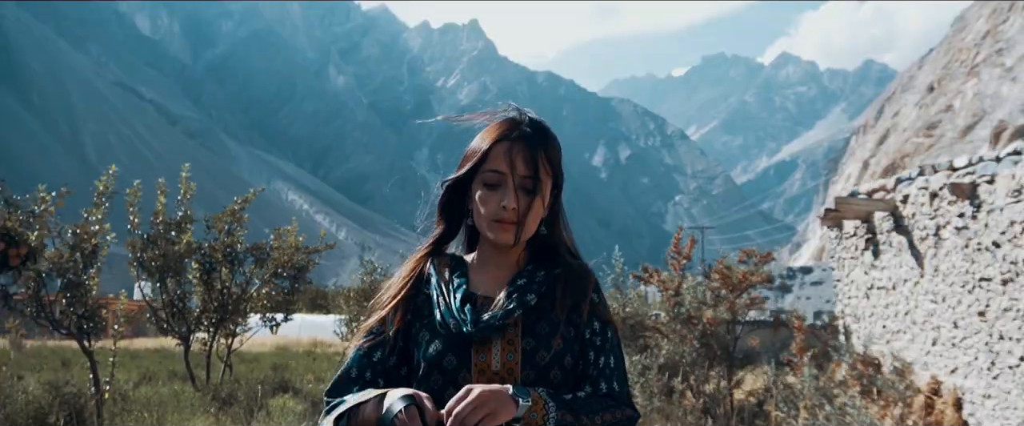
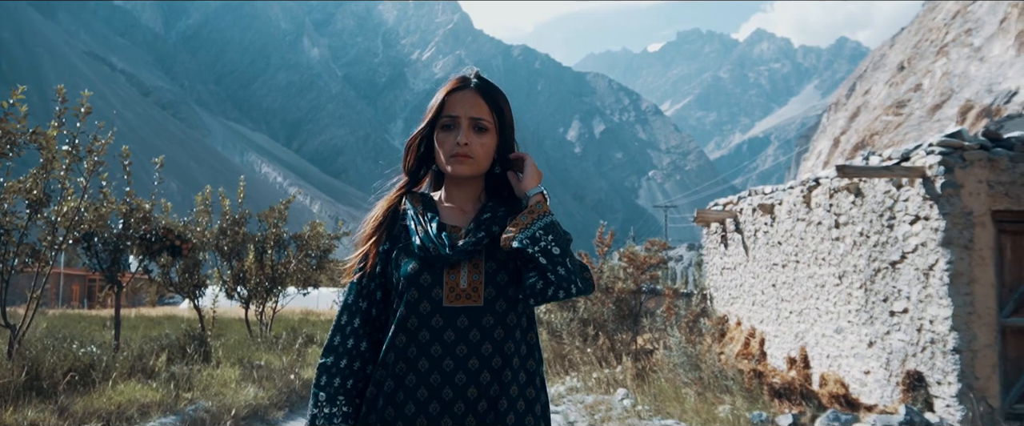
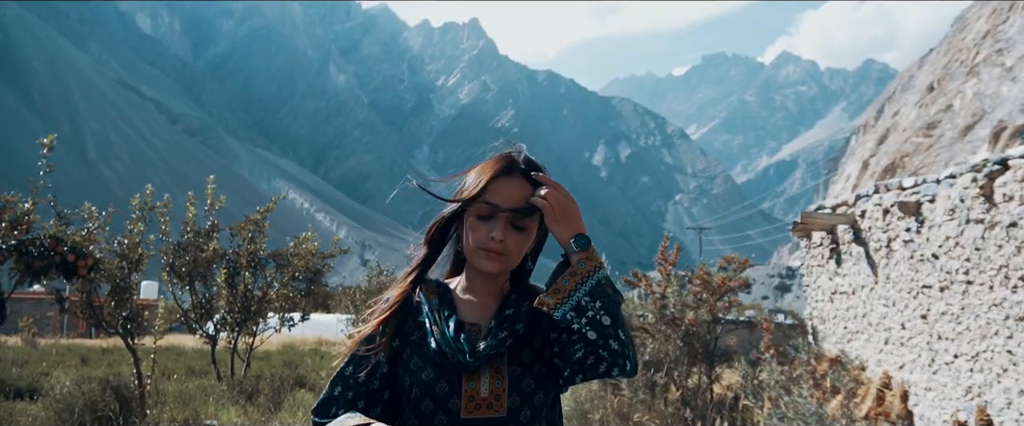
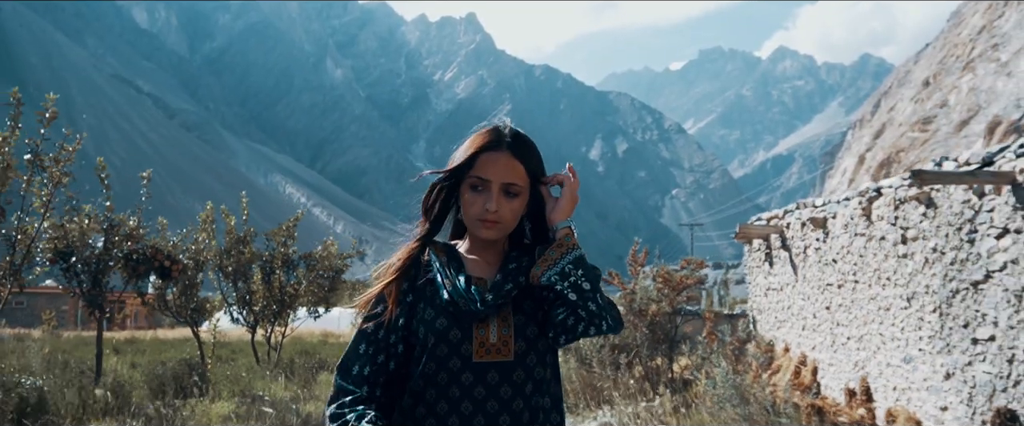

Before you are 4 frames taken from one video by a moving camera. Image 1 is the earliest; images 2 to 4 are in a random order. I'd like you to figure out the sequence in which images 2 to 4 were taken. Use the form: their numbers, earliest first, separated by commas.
3, 4, 2
